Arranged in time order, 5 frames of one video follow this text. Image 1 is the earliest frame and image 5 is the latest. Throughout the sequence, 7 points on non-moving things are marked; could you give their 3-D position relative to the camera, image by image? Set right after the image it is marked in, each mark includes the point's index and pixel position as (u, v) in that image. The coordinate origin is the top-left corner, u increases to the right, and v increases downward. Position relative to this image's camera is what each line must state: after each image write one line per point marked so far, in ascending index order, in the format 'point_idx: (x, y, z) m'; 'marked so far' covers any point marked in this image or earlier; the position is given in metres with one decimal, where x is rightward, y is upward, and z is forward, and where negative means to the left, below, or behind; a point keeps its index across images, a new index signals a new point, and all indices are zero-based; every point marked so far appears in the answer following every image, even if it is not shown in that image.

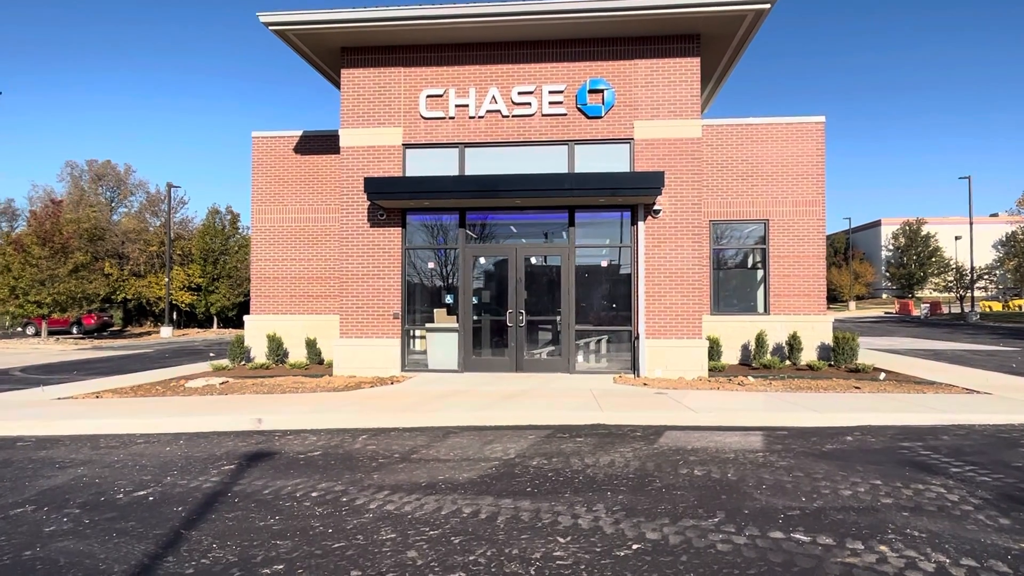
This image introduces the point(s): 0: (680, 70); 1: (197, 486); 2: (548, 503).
0: (+3.1, +4.0, +11.9) m
1: (-2.7, -1.7, +5.5) m
2: (+0.3, -1.7, +5.0) m
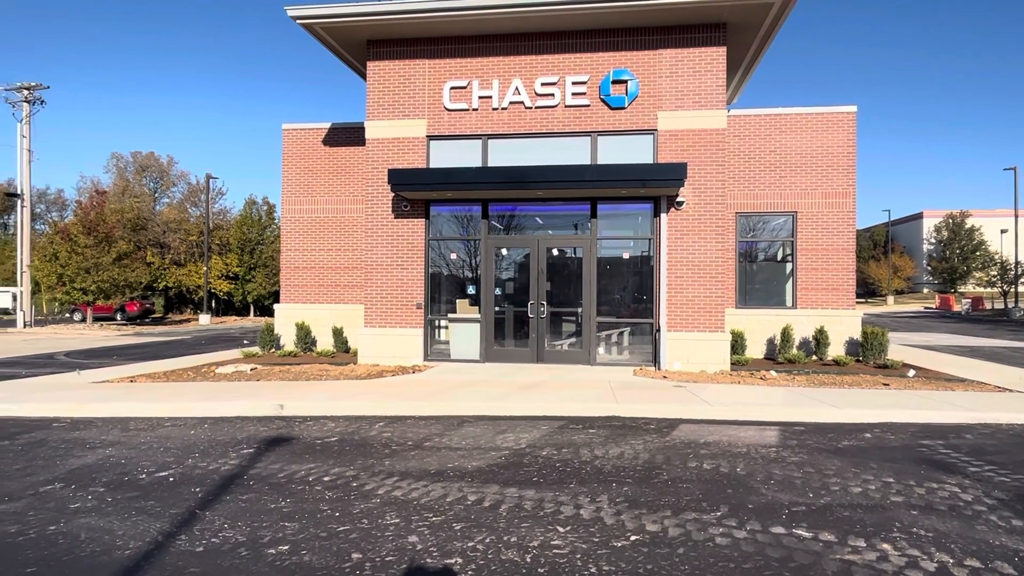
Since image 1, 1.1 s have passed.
0: (+3.5, +4.1, +11.7) m
1: (-2.6, -1.6, +5.8) m
2: (+0.3, -1.6, +5.0) m
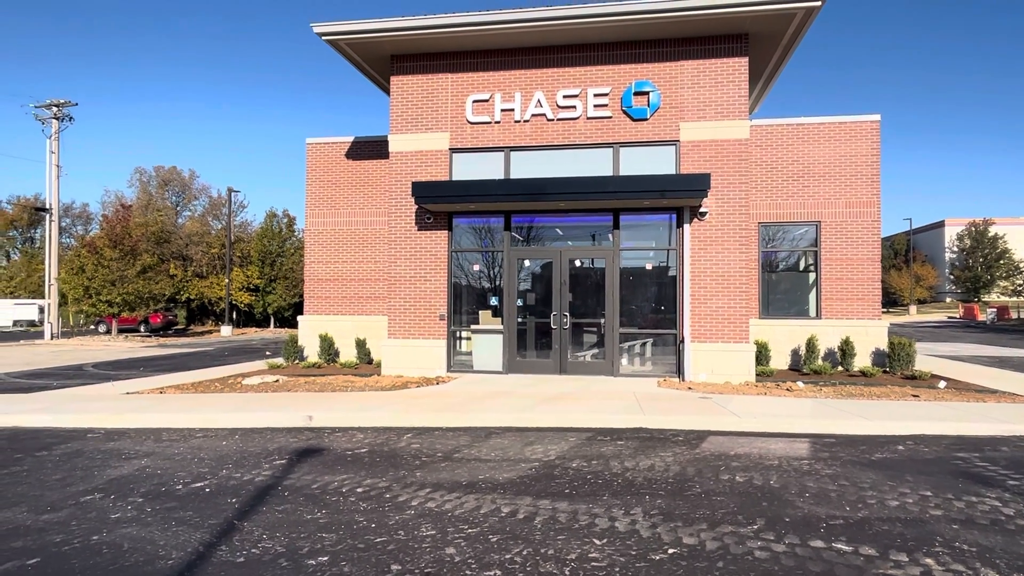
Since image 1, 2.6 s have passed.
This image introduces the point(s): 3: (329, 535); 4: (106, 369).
0: (+3.9, +4.0, +11.7) m
1: (-2.4, -1.7, +5.8) m
2: (+0.6, -1.7, +5.0) m
3: (-1.3, -1.7, +4.4) m
4: (-11.2, -2.2, +17.7) m
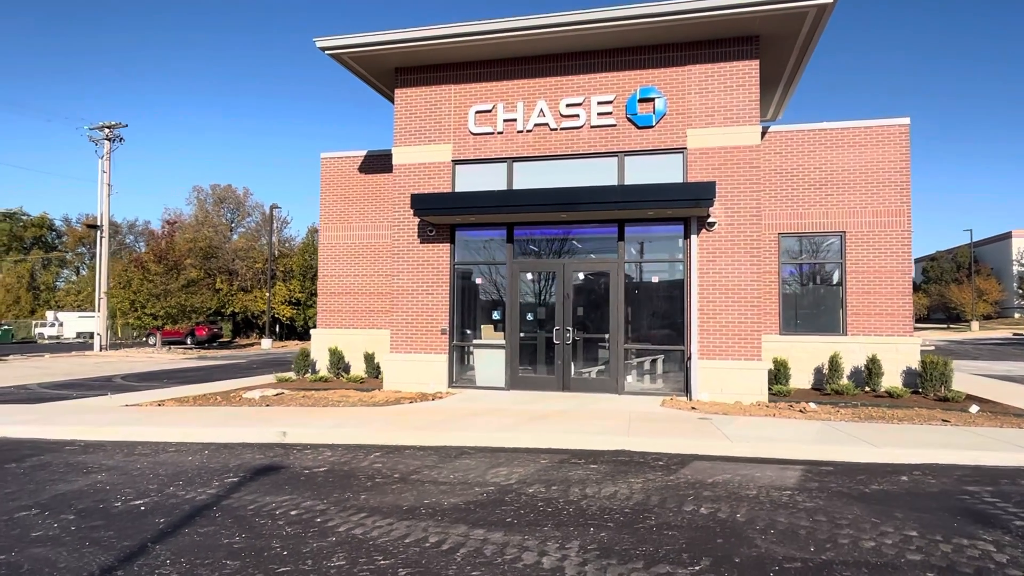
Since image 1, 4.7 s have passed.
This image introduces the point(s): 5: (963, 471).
0: (+3.9, +3.7, +11.2) m
1: (-2.8, -1.8, +5.7) m
2: (+0.1, -1.8, +4.6) m
3: (-1.8, -1.8, +4.2) m
4: (-10.7, -2.6, +18.2) m
5: (+4.7, -1.9, +6.7) m
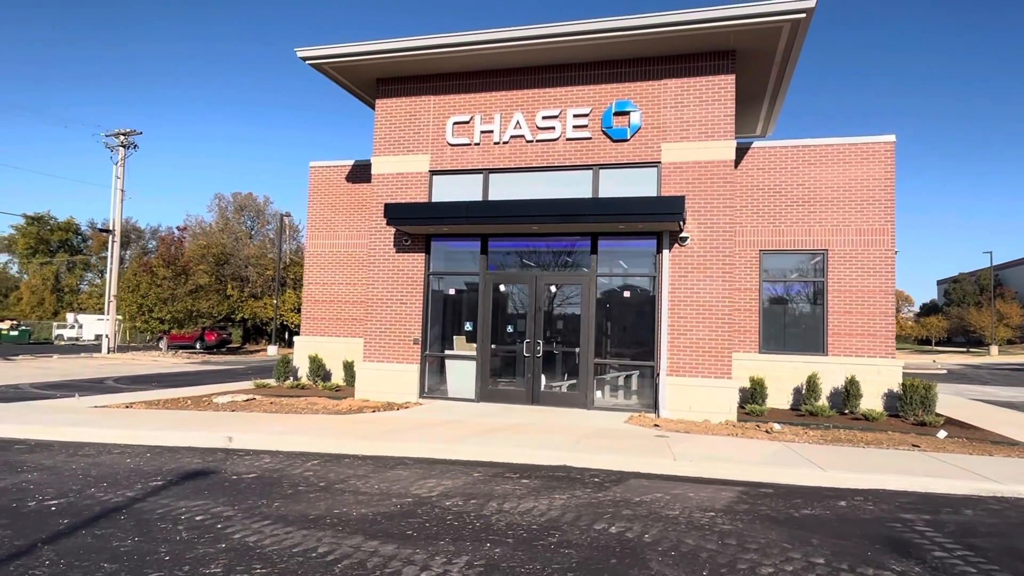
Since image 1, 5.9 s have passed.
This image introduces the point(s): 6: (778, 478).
0: (+3.5, +3.4, +11.1) m
1: (-3.5, -1.8, +5.6) m
2: (-0.7, -1.8, +4.6) m
3: (-2.6, -1.8, +4.2) m
4: (-11.0, -2.7, +18.4) m
5: (+4.0, -2.1, +6.4) m
6: (+2.9, -2.0, +7.0) m
